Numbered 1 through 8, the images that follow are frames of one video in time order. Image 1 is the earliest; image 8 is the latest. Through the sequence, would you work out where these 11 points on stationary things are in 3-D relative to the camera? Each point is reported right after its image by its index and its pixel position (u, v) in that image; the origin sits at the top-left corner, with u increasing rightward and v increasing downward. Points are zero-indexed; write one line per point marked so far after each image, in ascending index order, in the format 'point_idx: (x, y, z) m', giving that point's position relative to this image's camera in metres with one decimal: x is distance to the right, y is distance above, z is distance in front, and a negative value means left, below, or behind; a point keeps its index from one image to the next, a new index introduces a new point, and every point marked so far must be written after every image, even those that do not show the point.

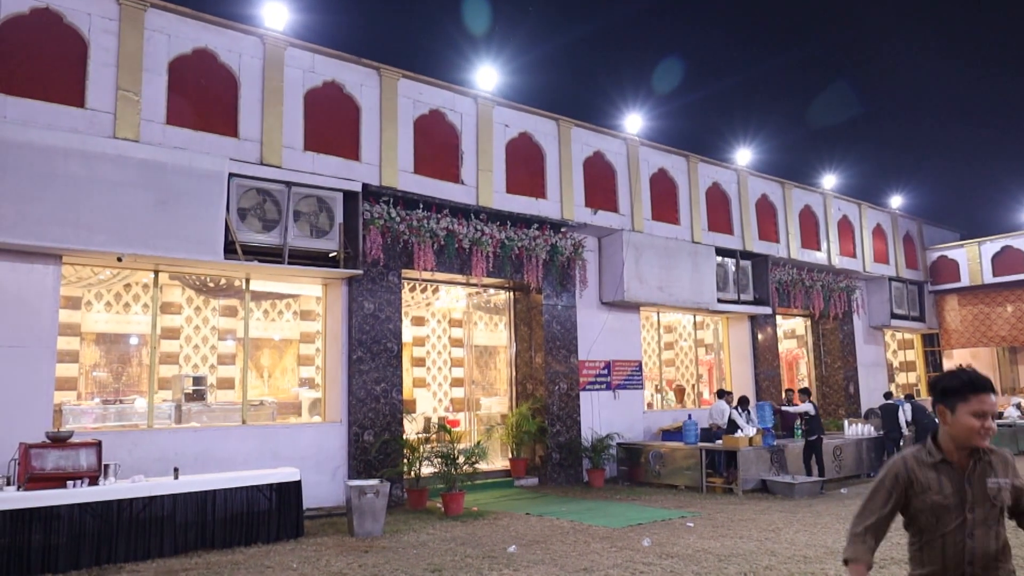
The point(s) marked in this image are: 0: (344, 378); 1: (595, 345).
0: (-2.0, -1.1, +9.4) m
1: (+1.3, -0.9, +11.9) m
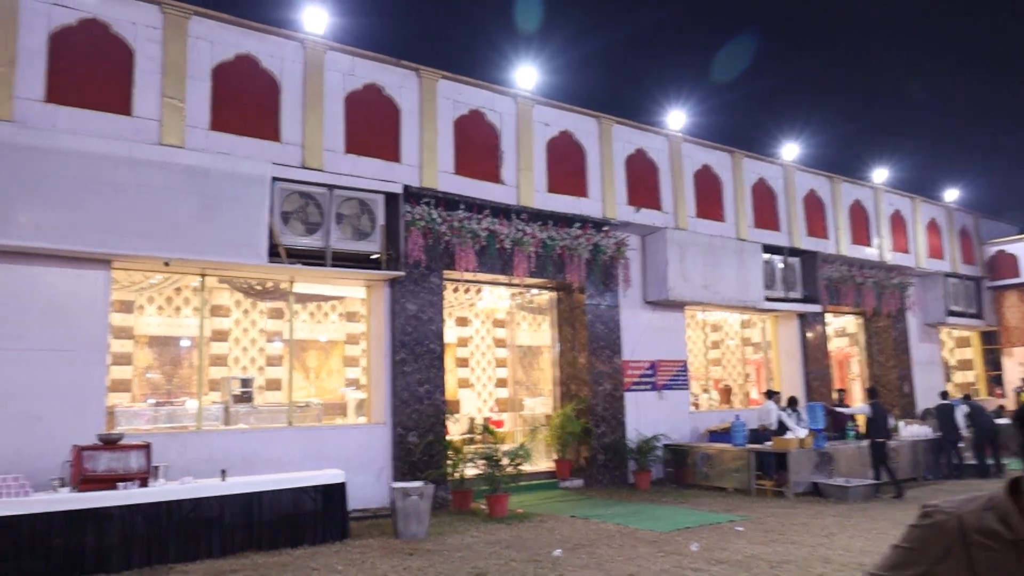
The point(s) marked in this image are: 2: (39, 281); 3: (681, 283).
0: (-1.5, -1.1, +9.4) m
1: (+1.9, -0.9, +11.8) m
2: (-4.5, +0.1, +7.5) m
3: (+2.5, +0.1, +11.7) m
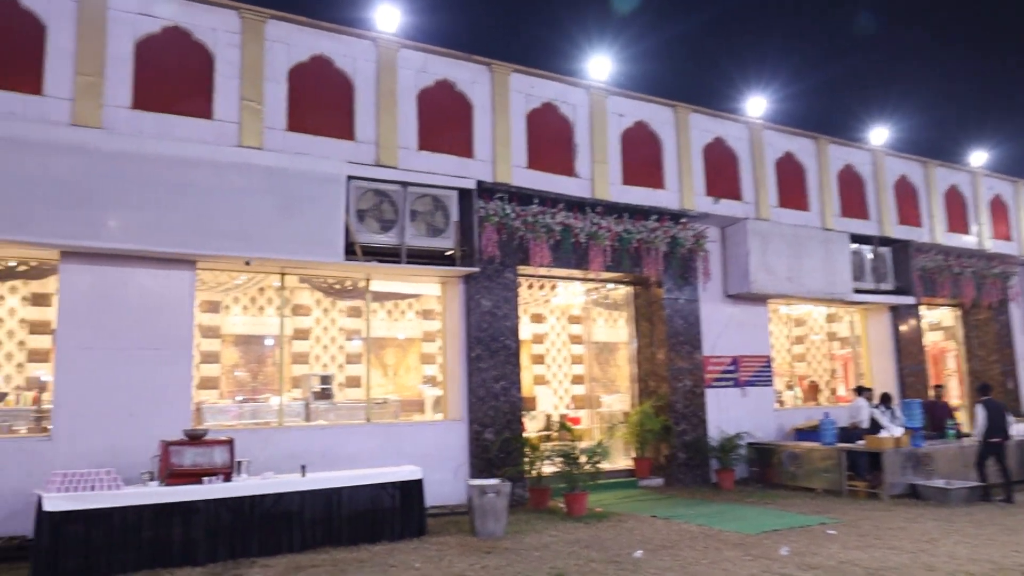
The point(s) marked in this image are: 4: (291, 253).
0: (-0.6, -1.1, +9.4) m
1: (+3.0, -0.8, +11.4) m
2: (-3.8, +0.1, +7.8) m
3: (+3.6, +0.2, +11.3) m
4: (-2.3, +0.4, +8.1) m
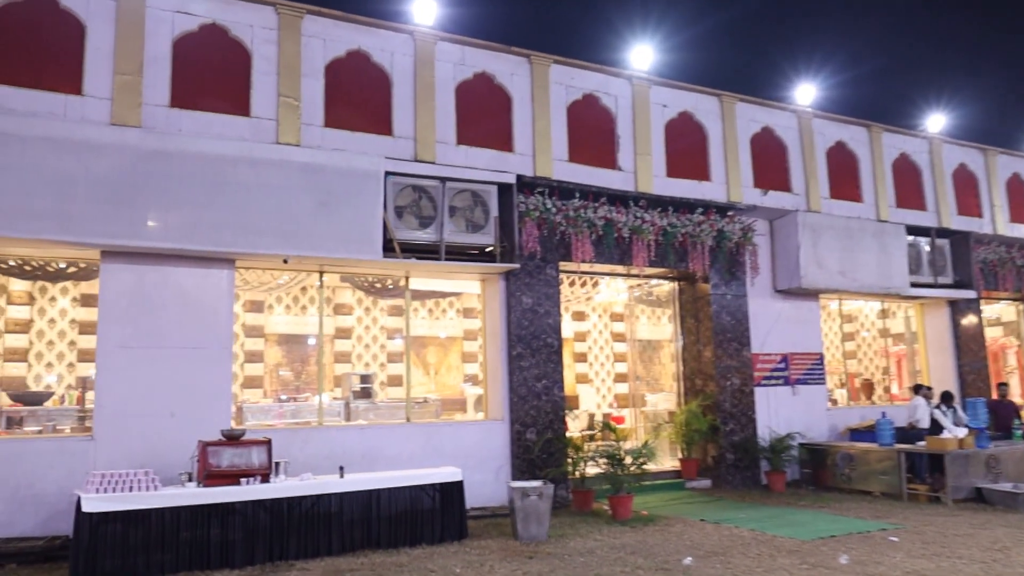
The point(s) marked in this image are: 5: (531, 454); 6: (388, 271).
0: (-0.1, -1.0, +9.2) m
1: (+3.6, -0.7, +11.0) m
2: (-3.4, +0.1, +7.7) m
3: (+4.2, +0.2, +10.8) m
4: (-1.9, +0.4, +8.0) m
5: (+0.2, -1.9, +9.0) m
6: (-1.4, +0.2, +8.9) m
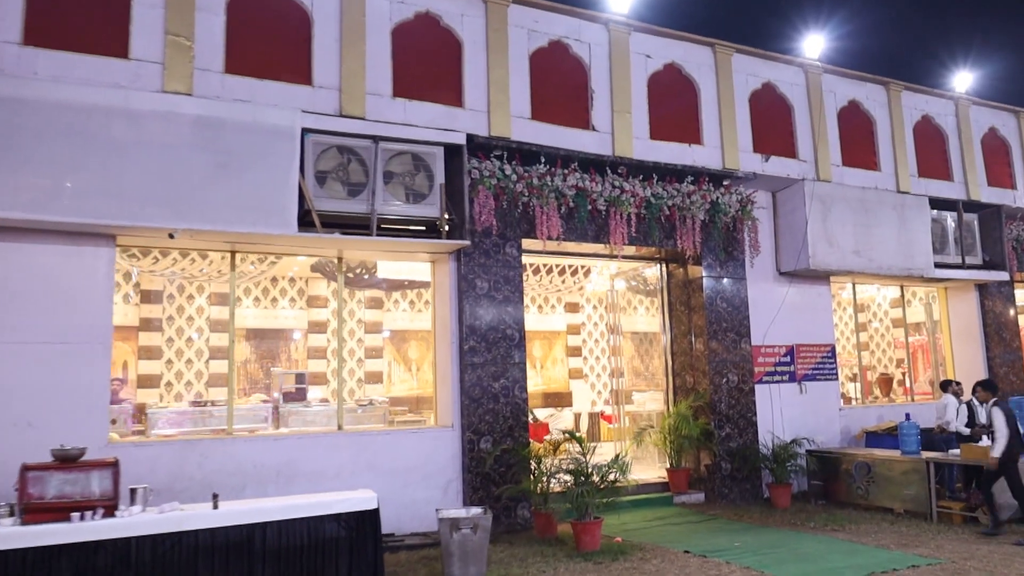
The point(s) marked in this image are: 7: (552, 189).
0: (-0.6, -0.8, +7.7) m
1: (+3.2, -0.5, +9.5) m
2: (-3.9, +0.2, +6.3) m
3: (+3.7, +0.5, +9.3) m
4: (-2.4, +0.5, +6.5) m
5: (-0.3, -1.7, +7.6) m
6: (-1.9, +0.4, +7.5) m
7: (+0.4, +1.0, +8.1) m
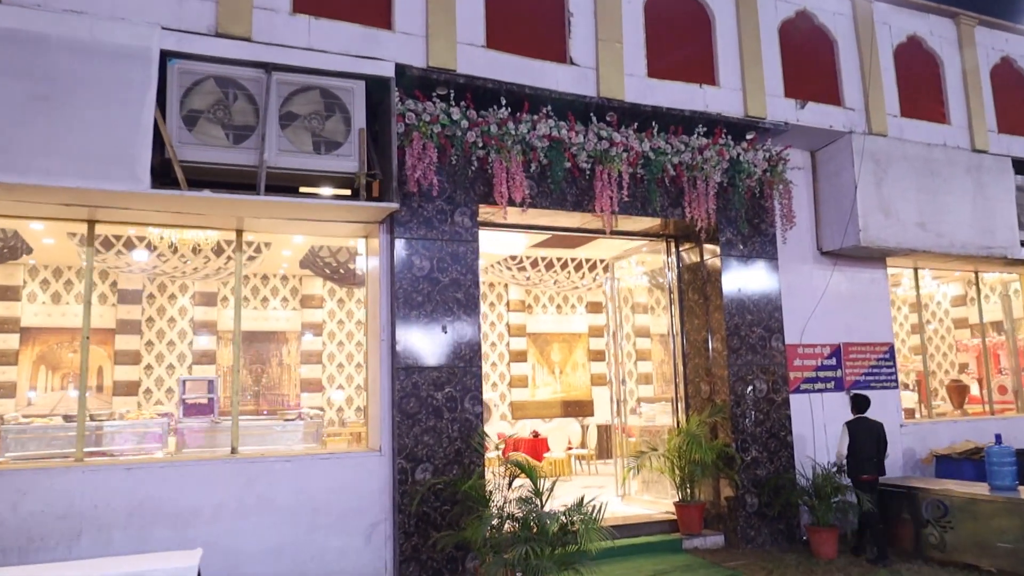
0: (-0.9, -0.7, +5.9) m
1: (+2.9, -0.3, +7.5) m
2: (-4.3, +0.4, +4.6) m
3: (+3.4, +0.6, +7.2) m
4: (-2.8, +0.7, +4.8) m
5: (-0.7, -1.6, +5.7) m
6: (-2.3, +0.5, +5.7) m
7: (0.0, +1.2, +6.2) m
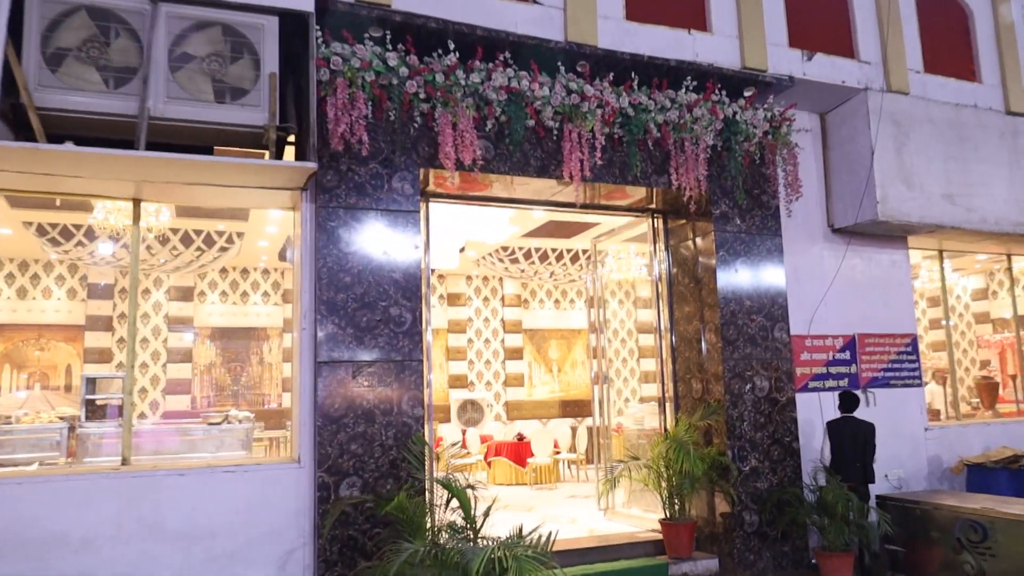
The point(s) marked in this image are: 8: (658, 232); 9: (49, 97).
0: (-1.3, -0.6, +4.9) m
1: (+2.6, -0.2, +6.5) m
2: (-4.7, +0.5, +3.7) m
3: (+3.1, +0.8, +6.2) m
4: (-3.2, +0.8, +3.9) m
5: (-1.0, -1.4, +4.7) m
6: (-2.6, +0.6, +4.8) m
7: (-0.3, +1.3, +5.2) m
8: (+1.2, +0.4, +6.8) m
9: (-2.5, +1.0, +4.3) m
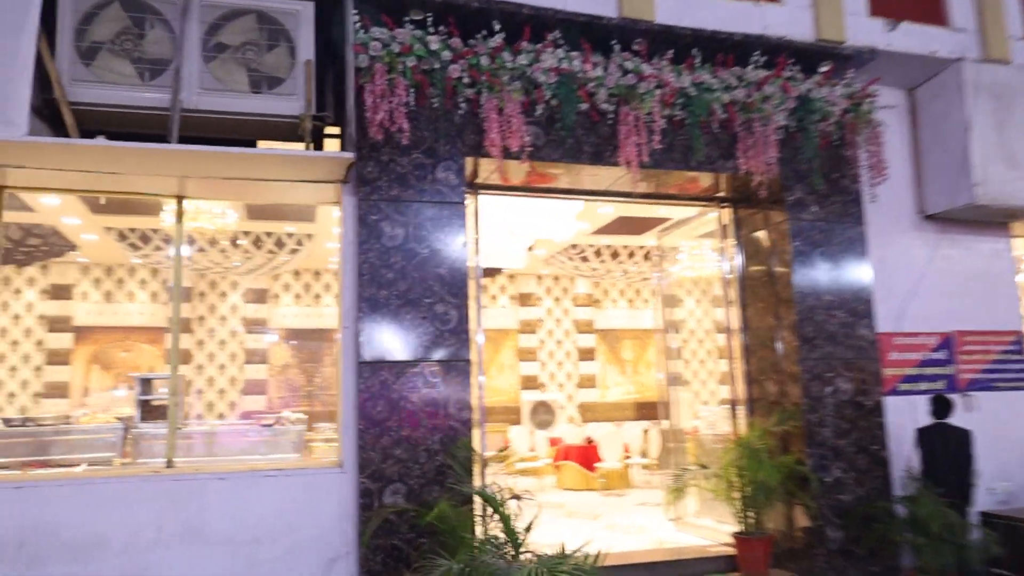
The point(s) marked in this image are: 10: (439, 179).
0: (-1.0, -0.5, +4.7) m
1: (+3.0, -0.1, +5.9) m
2: (-4.5, +0.5, +3.8) m
3: (+3.5, +0.9, +5.6) m
4: (-3.0, +0.8, +3.8) m
5: (-0.7, -1.4, +4.5) m
6: (-2.3, +0.6, +4.7) m
7: (0.0, +1.3, +4.9) m
8: (+1.7, +0.4, +6.3) m
9: (-2.3, +1.0, +4.2) m
10: (-0.4, +0.7, +4.9) m
